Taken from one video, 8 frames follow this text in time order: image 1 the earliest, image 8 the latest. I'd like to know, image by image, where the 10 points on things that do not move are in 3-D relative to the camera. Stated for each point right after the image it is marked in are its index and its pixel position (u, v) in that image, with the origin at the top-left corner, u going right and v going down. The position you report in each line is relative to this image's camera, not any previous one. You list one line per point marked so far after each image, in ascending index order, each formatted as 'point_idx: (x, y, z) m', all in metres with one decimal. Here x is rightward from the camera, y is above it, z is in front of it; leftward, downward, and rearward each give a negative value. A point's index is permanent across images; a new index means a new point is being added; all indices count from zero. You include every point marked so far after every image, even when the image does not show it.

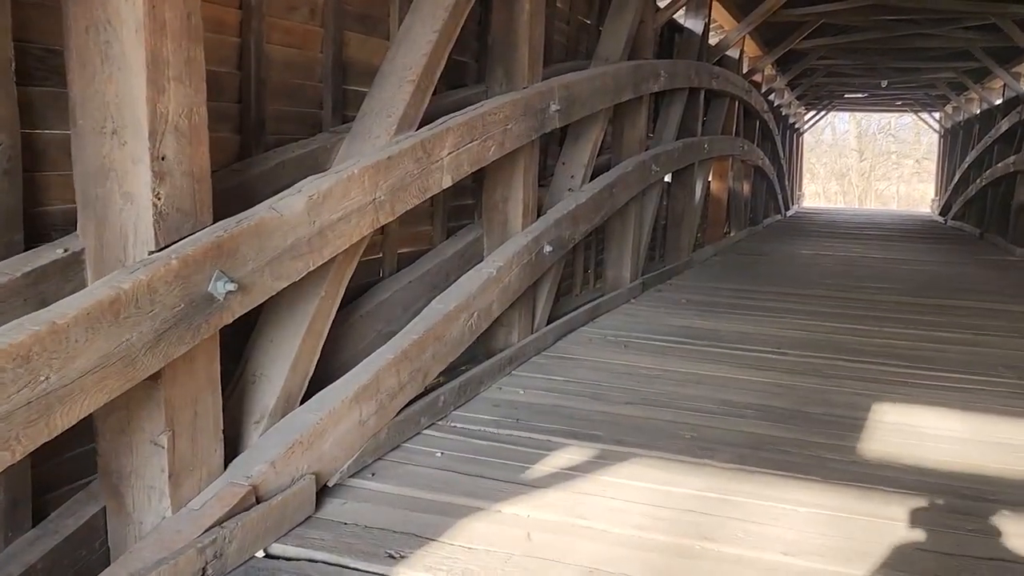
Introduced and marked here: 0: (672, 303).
0: (+0.7, -0.1, +4.0) m
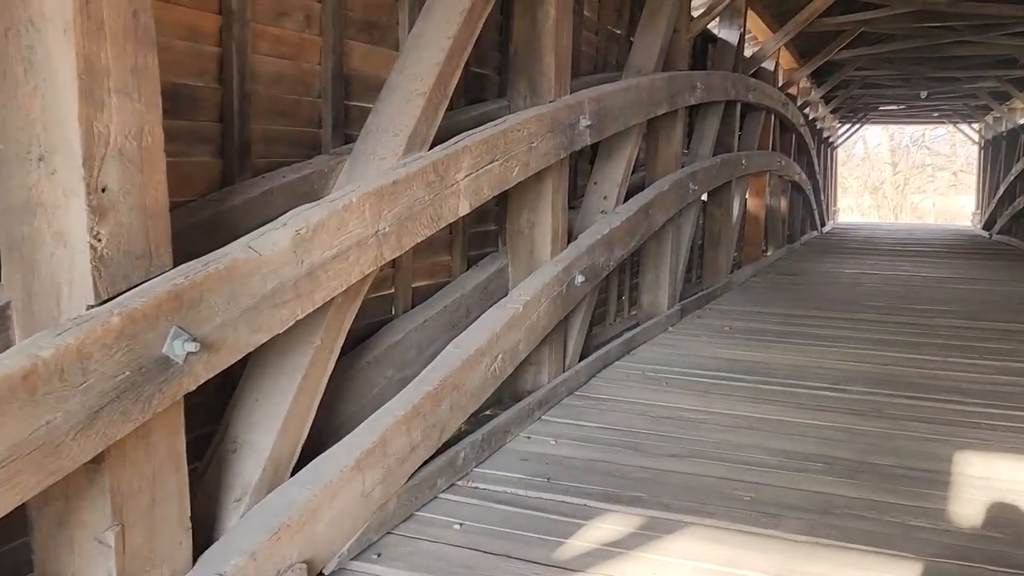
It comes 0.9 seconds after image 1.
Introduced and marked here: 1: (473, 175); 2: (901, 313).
0: (+0.8, -0.2, +3.7) m
1: (-0.1, +0.2, +1.8) m
2: (+1.8, -0.1, +4.2) m
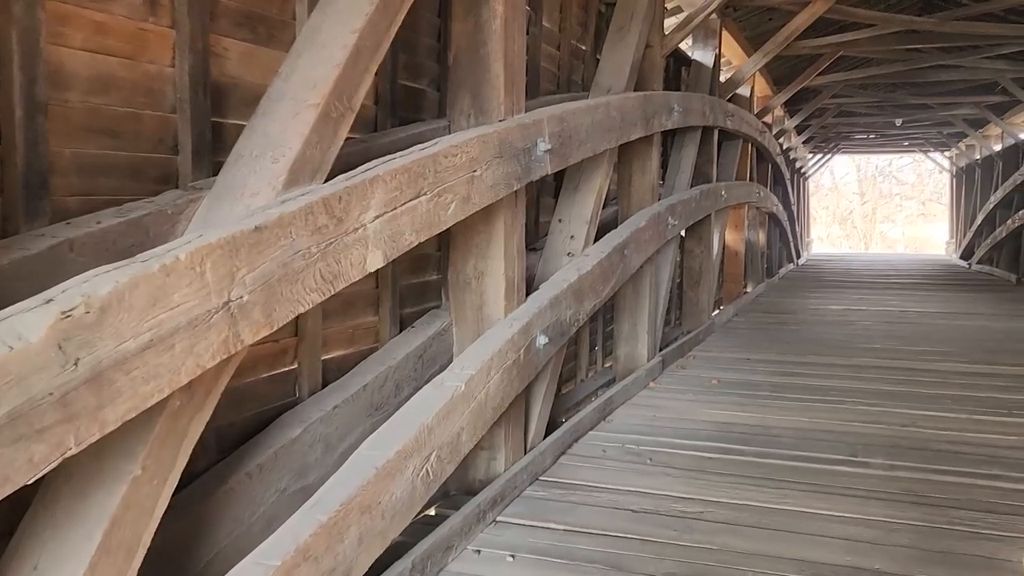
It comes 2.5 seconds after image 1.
0: (+0.7, -0.4, +3.3) m
1: (-0.2, +0.1, +1.3) m
2: (+1.7, -0.3, +3.8) m
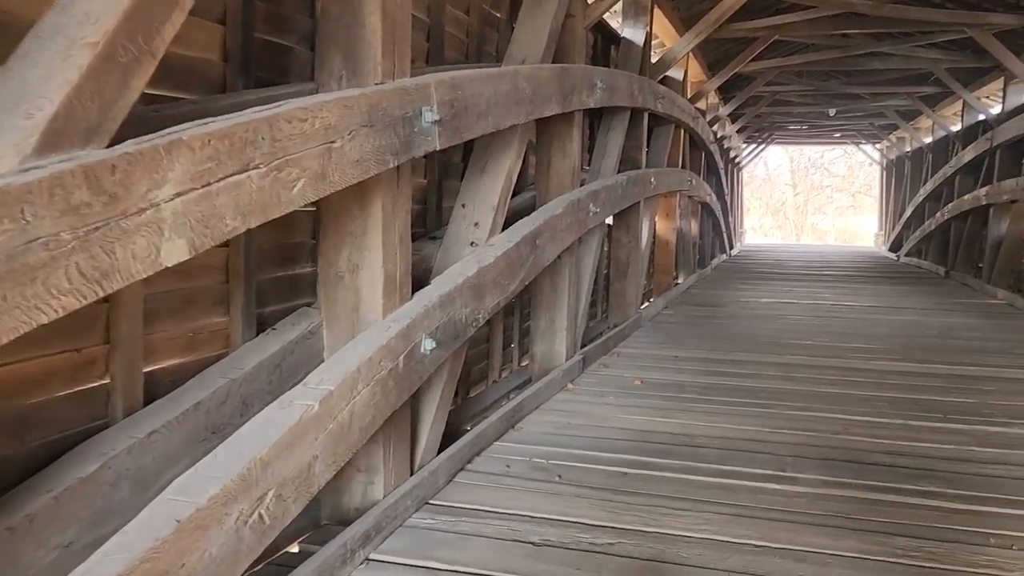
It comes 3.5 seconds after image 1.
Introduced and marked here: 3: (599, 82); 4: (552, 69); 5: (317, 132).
0: (+0.4, -0.3, +3.0) m
1: (-0.4, +0.1, +1.0) m
2: (+1.3, -0.3, +3.6) m
3: (+0.3, +0.7, +3.0) m
4: (+0.1, +0.6, +2.4) m
5: (-0.3, +0.2, +1.3) m
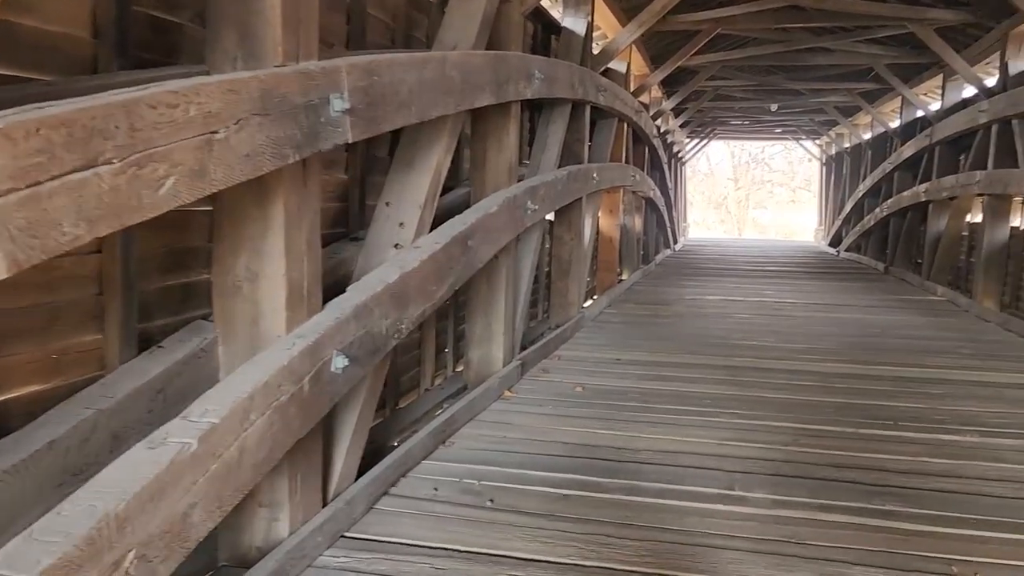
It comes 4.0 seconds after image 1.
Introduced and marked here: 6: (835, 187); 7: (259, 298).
0: (+0.2, -0.3, +2.9) m
1: (-0.4, +0.1, +0.8) m
2: (+1.1, -0.3, +3.5) m
3: (+0.1, +0.7, +2.8) m
4: (-0.1, +0.6, +2.2) m
5: (-0.4, +0.2, +1.1) m
6: (+4.2, +1.3, +11.6) m
7: (-0.4, 0.0, +1.4) m
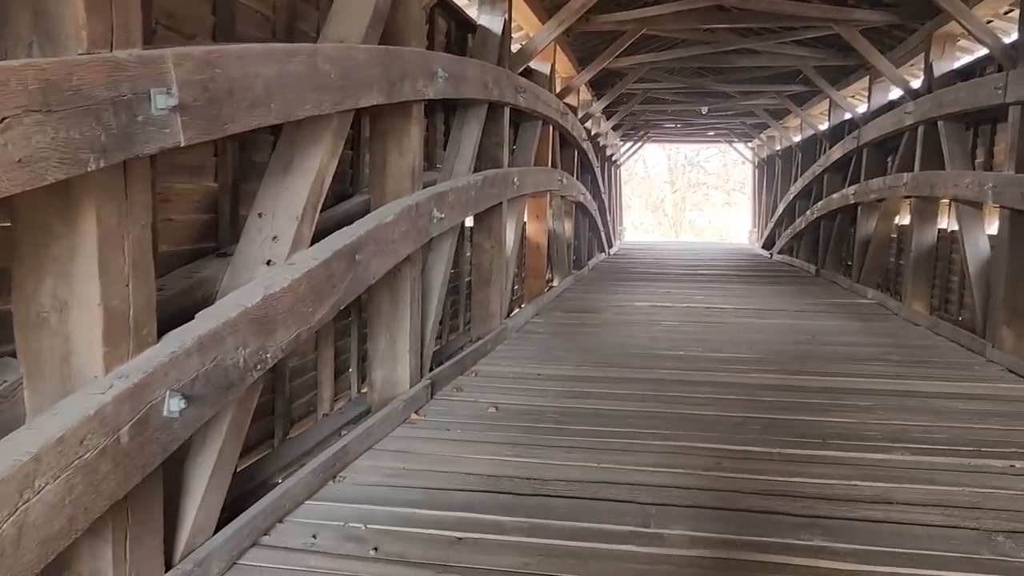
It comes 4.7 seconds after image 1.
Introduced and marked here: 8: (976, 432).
0: (-0.1, -0.4, +2.7) m
1: (-0.6, 0.0, +0.6) m
2: (+0.7, -0.3, +3.4) m
3: (-0.2, +0.6, +2.6) m
4: (-0.3, +0.5, +2.0) m
5: (-0.5, +0.2, +0.8) m
6: (+3.3, +1.3, +11.6) m
7: (-0.6, -0.1, +1.2) m
8: (+1.3, -0.4, +2.5) m
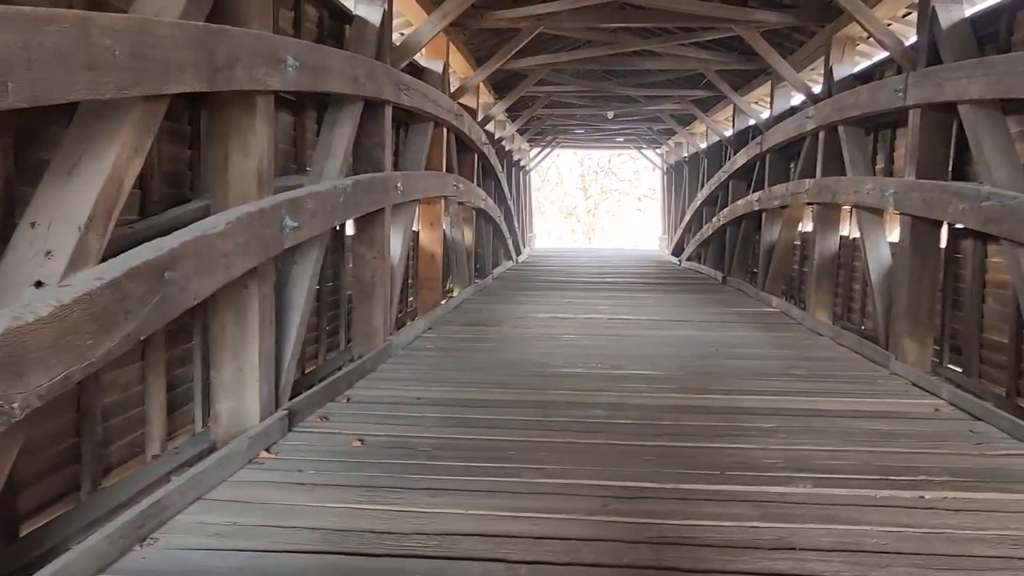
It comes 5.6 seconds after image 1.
0: (-0.5, -0.4, +2.3) m
1: (-0.8, 0.0, +0.2) m
2: (+0.3, -0.4, +3.1) m
3: (-0.6, +0.6, +2.3) m
4: (-0.6, +0.5, +1.7) m
5: (-0.7, +0.1, +0.5) m
6: (+2.1, +1.2, +11.6) m
7: (-0.8, -0.1, +0.8) m
8: (+1.0, -0.4, +2.3) m
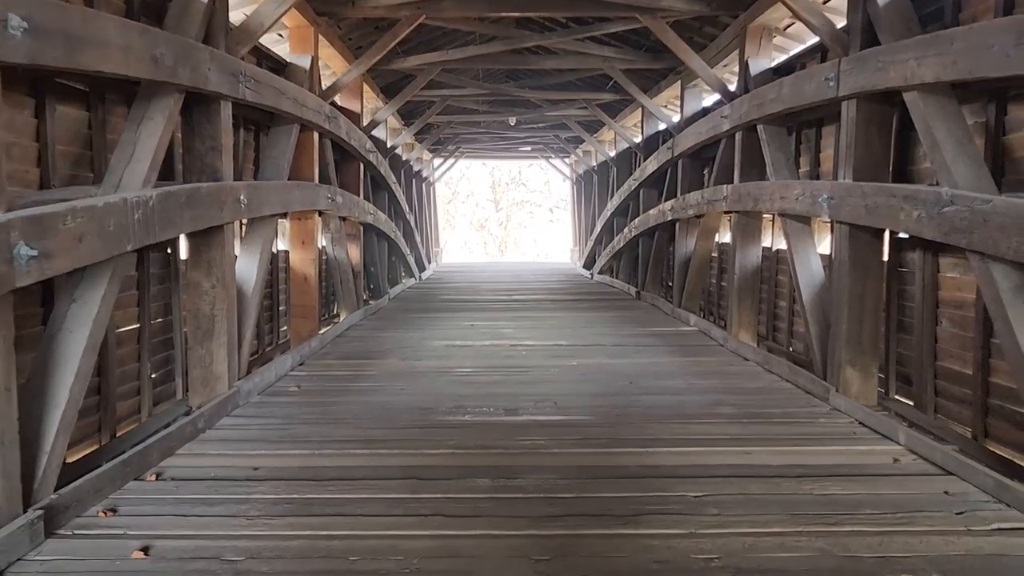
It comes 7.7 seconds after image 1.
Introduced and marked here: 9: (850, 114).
0: (-0.8, -0.5, +1.7) m
1: (-0.9, -0.1, -0.5) m
2: (-0.1, -0.4, +2.5) m
3: (-0.9, +0.5, +1.6) m
4: (-0.9, +0.4, +1.0) m
5: (-0.9, 0.0, -0.2) m
6: (+0.9, +1.0, +11.1) m
7: (-1.0, -0.2, +0.1) m
8: (+0.7, -0.5, +1.7) m
9: (+1.1, +0.6, +2.9) m
